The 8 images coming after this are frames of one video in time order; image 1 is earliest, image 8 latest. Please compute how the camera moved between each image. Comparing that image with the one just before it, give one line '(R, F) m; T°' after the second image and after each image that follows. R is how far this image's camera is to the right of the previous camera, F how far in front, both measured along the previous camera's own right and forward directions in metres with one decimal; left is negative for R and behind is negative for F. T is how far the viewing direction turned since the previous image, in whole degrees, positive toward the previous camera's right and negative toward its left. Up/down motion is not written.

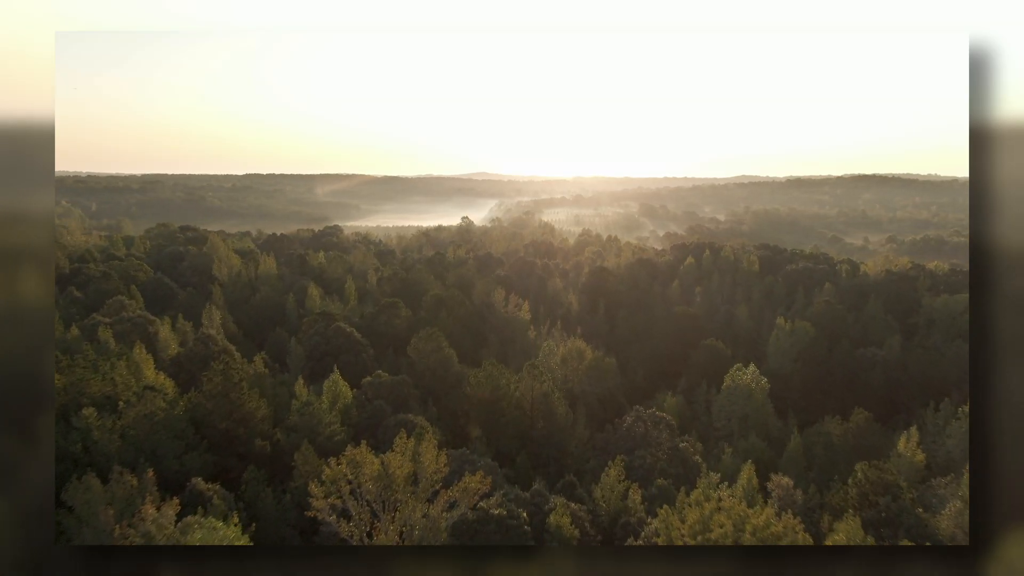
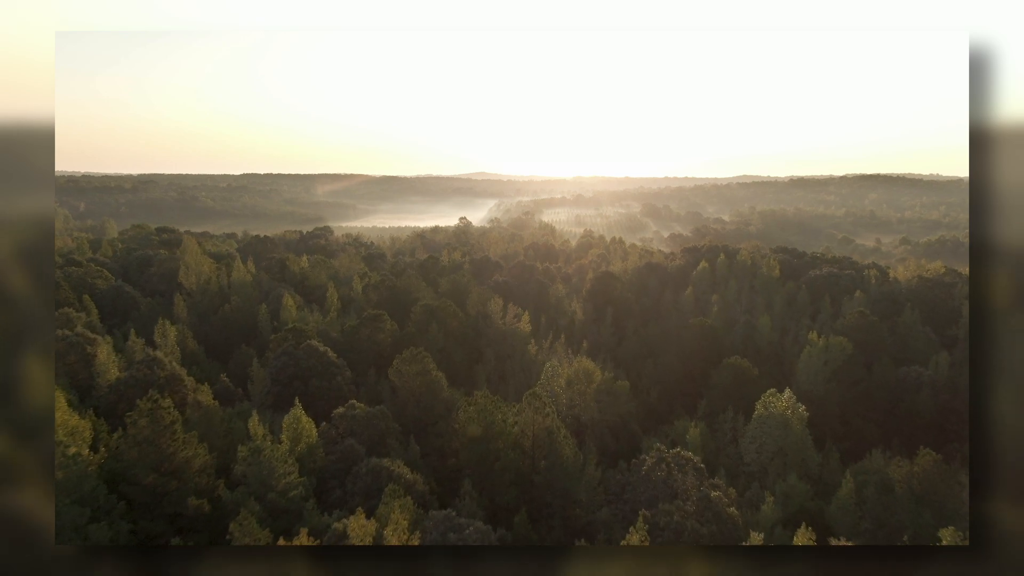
(+0.1, +6.0) m; 0°
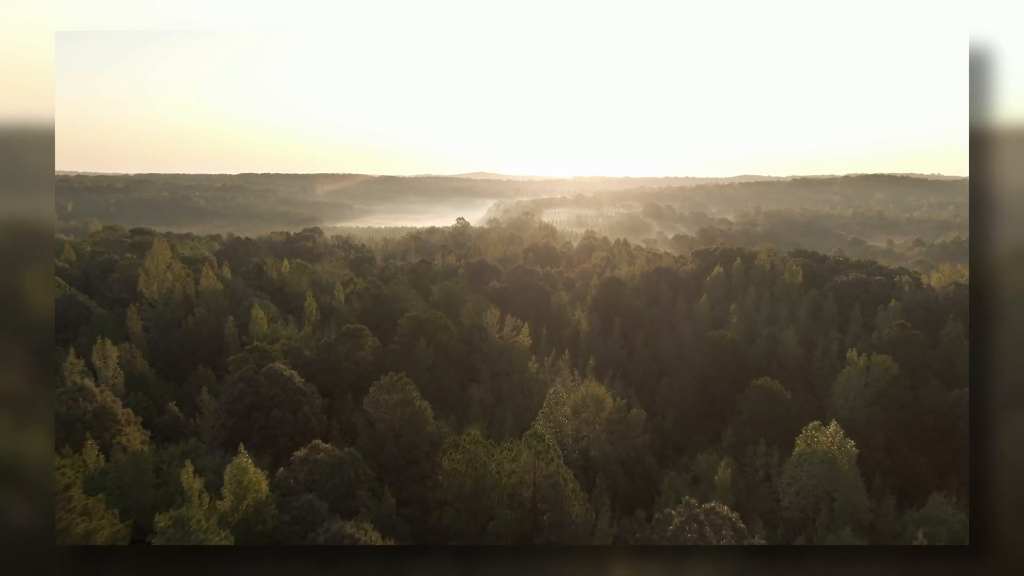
(+0.1, +5.7) m; 0°
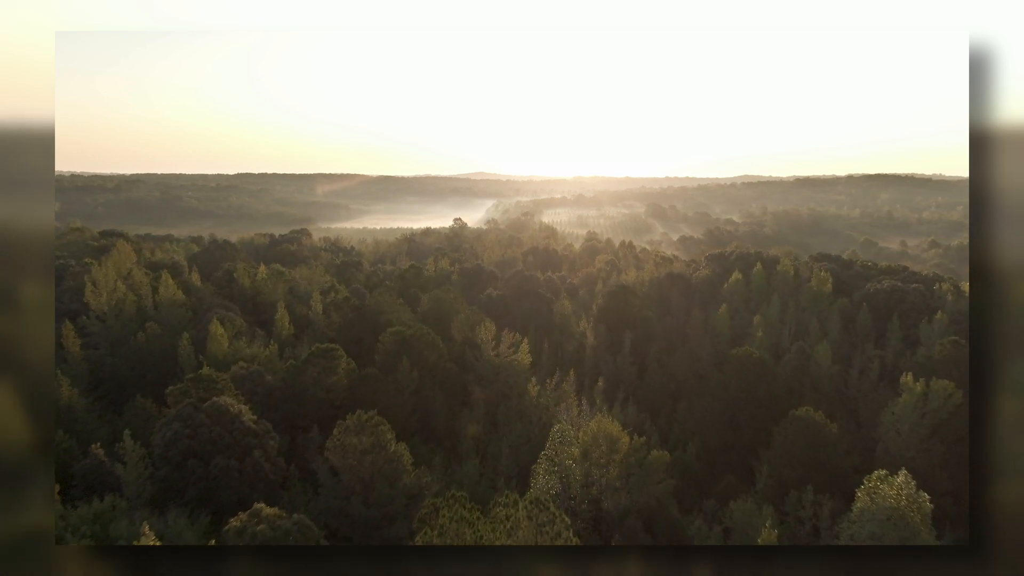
(+0.1, +6.0) m; 0°
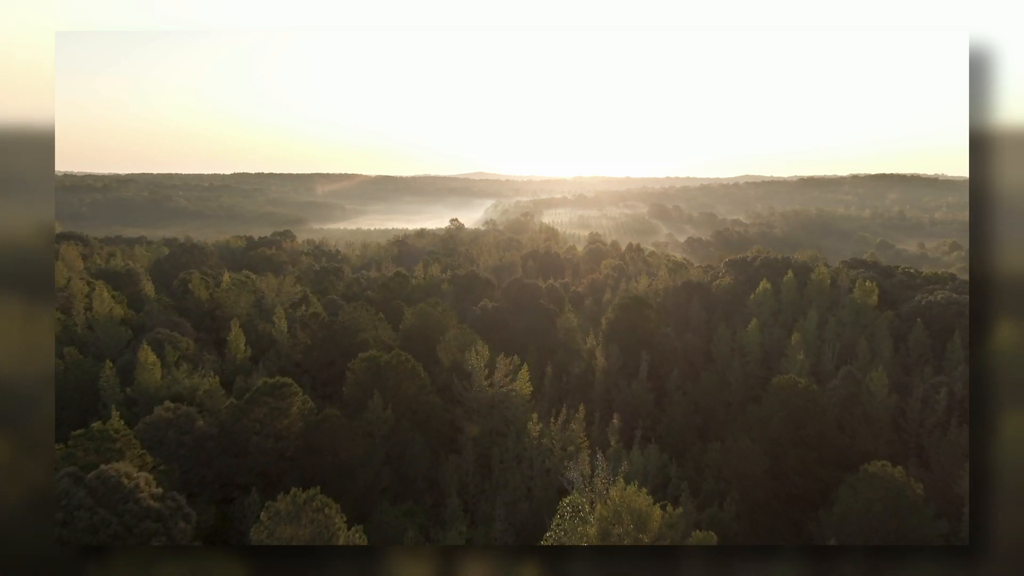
(+0.1, +7.3) m; 0°
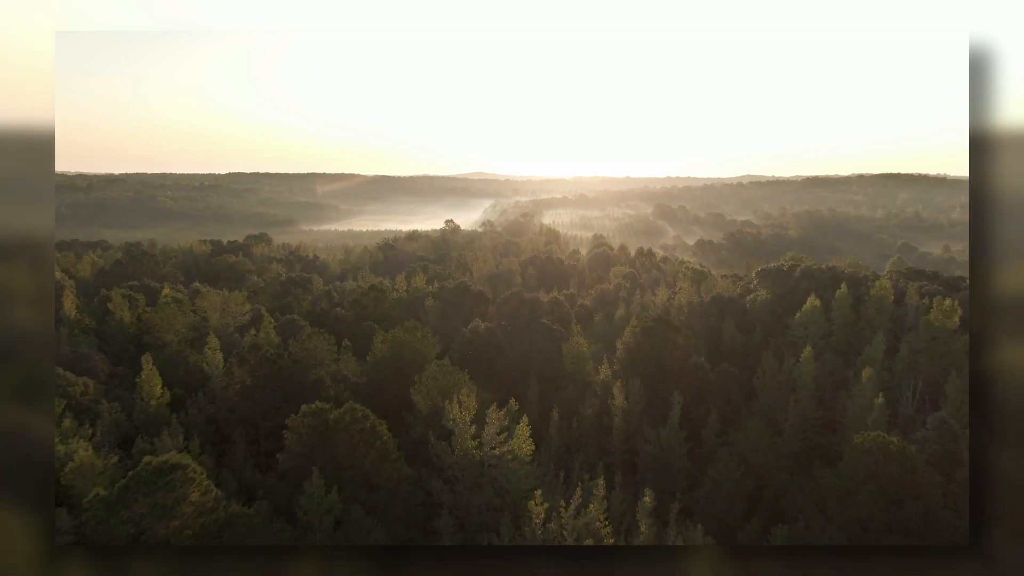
(+0.2, +9.1) m; 0°
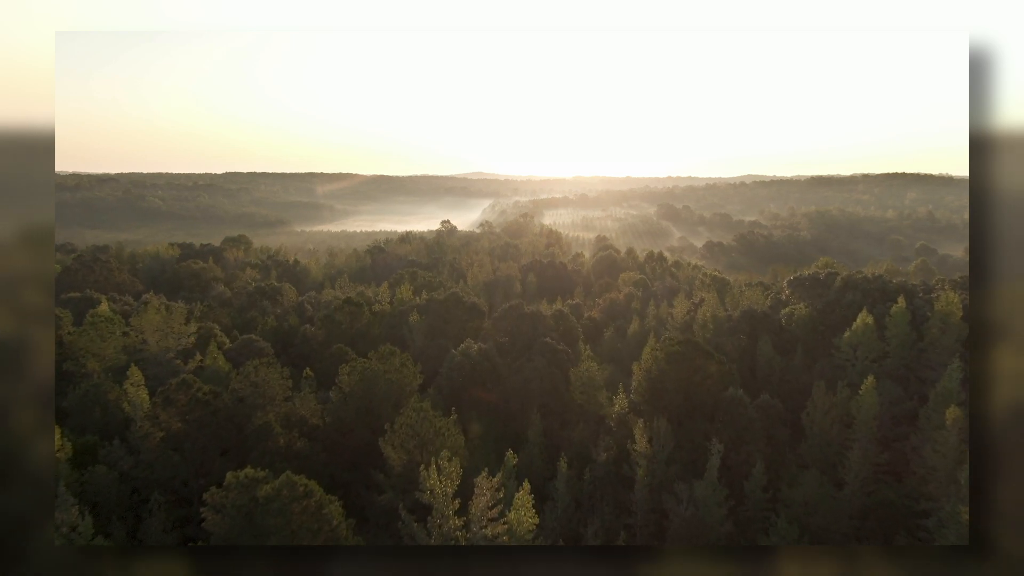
(+0.1, +6.8) m; 0°
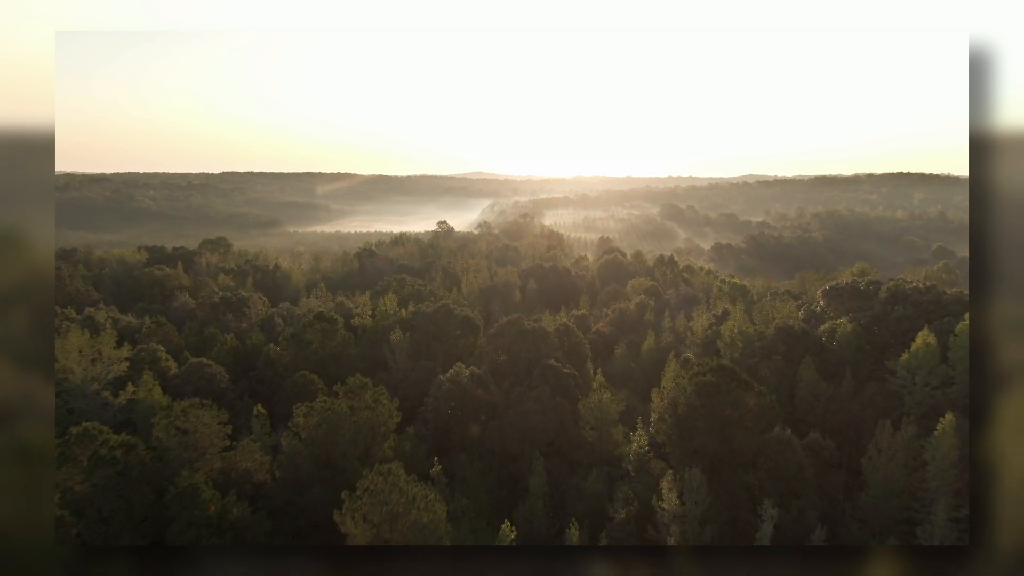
(+0.1, +5.7) m; 0°
